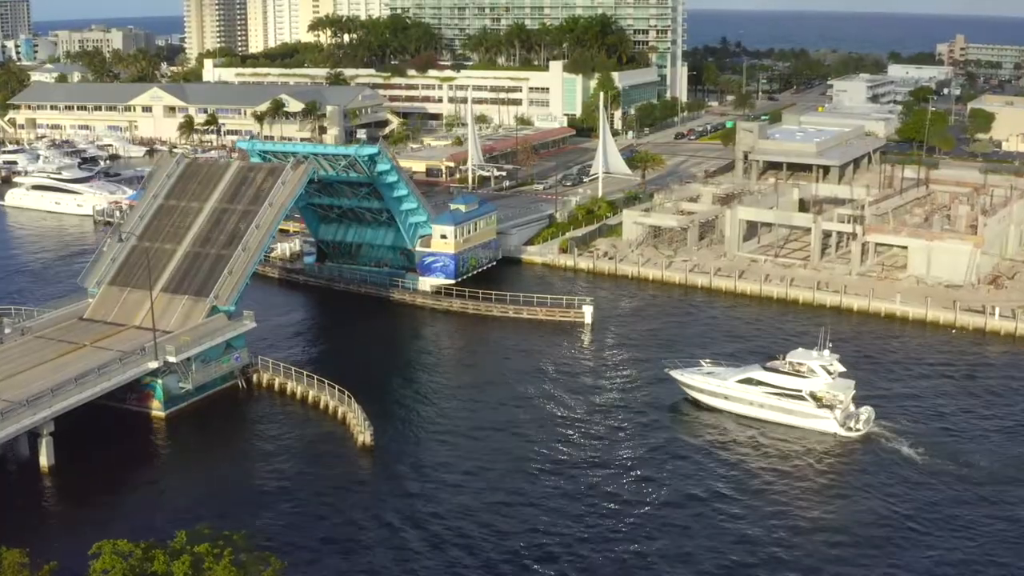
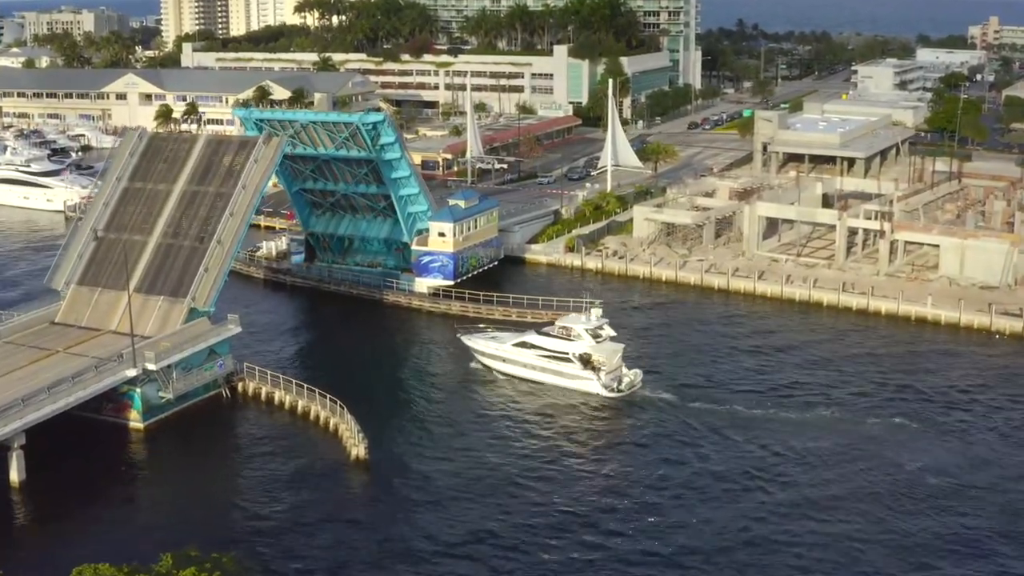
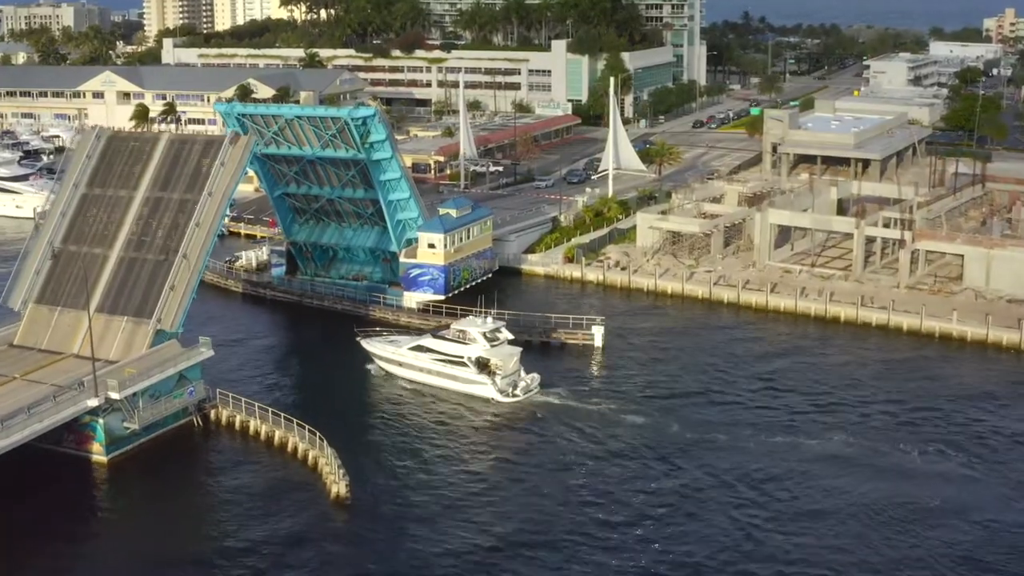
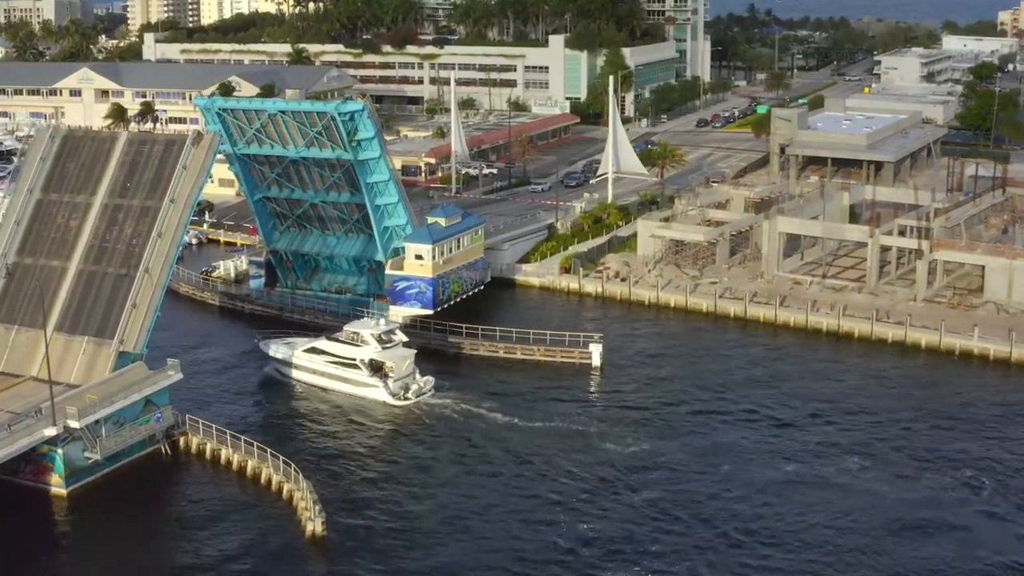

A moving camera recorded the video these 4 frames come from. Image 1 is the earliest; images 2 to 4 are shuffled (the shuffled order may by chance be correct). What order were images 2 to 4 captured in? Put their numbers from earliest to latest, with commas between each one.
2, 3, 4
